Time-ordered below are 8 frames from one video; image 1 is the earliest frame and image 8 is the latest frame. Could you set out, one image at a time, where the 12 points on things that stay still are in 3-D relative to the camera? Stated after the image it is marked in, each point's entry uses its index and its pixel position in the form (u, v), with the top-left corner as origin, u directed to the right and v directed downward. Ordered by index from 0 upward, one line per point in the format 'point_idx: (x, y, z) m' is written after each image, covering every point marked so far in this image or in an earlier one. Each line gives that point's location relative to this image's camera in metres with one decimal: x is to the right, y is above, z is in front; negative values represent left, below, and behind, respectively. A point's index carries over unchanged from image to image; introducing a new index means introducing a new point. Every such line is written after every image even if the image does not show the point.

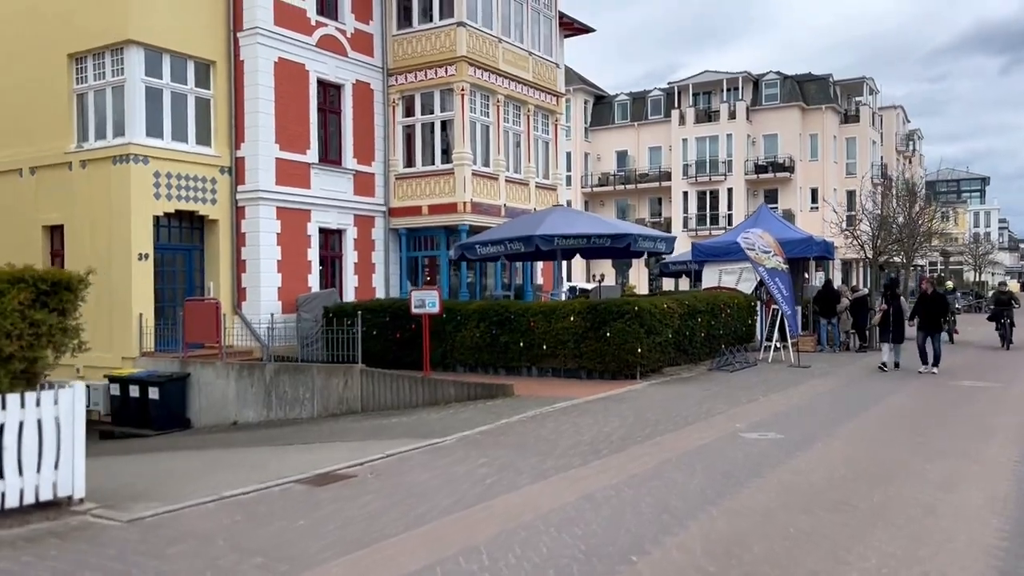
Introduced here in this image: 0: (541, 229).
0: (+0.6, +1.2, +17.4) m
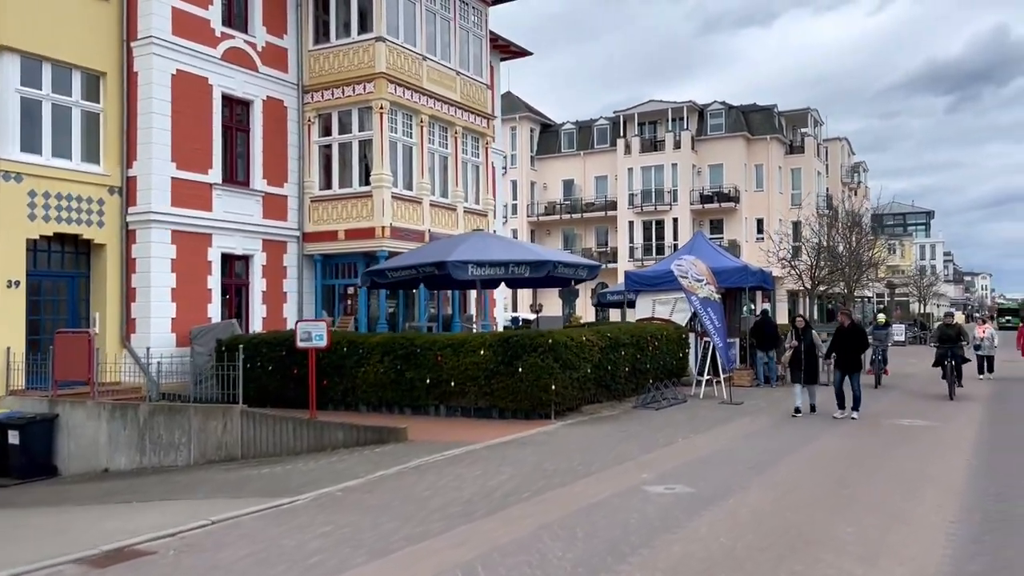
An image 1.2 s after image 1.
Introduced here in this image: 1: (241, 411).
0: (-1.1, +0.6, +16.0) m
1: (-4.4, -2.0, +13.8) m
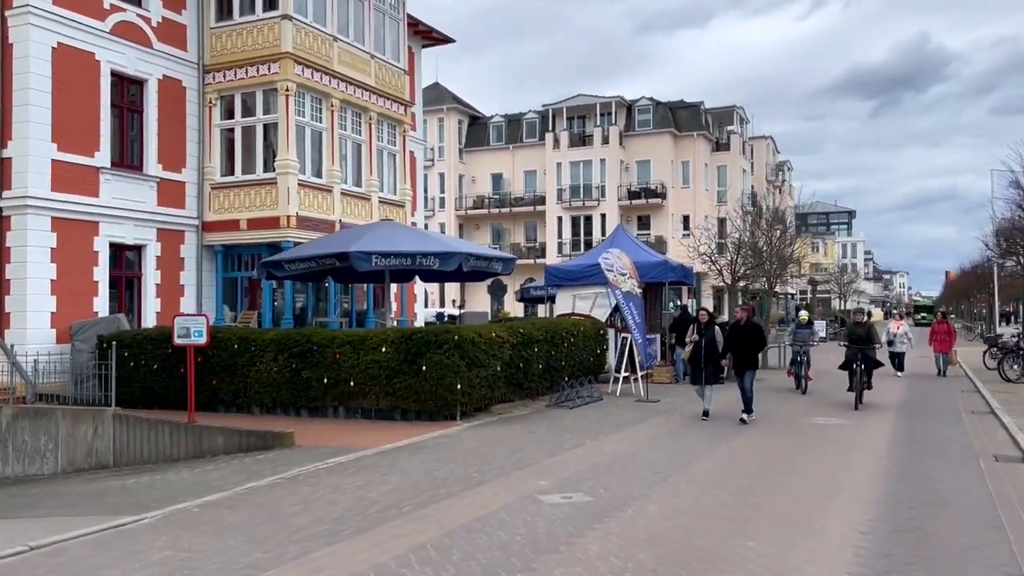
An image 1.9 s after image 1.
0: (-2.8, +0.8, +15.1) m
1: (-5.9, -1.9, +12.5) m
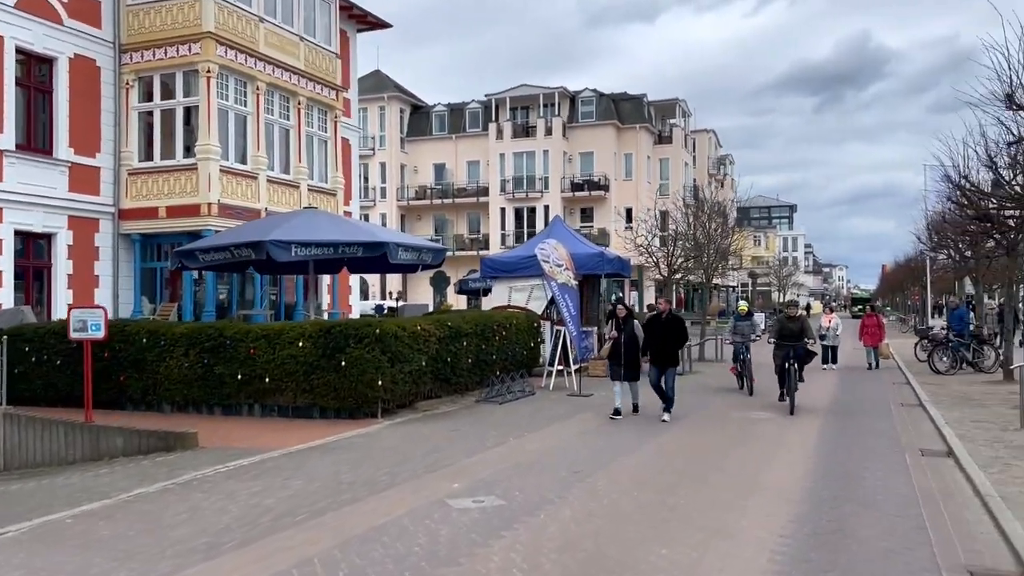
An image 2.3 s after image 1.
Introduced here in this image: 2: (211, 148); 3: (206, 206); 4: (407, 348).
0: (-4.0, +0.9, +14.4) m
1: (-7.0, -1.7, +11.7) m
2: (-6.7, +3.1, +18.9) m
3: (-6.9, +1.8, +18.9) m
4: (-1.6, -0.9, +13.1) m
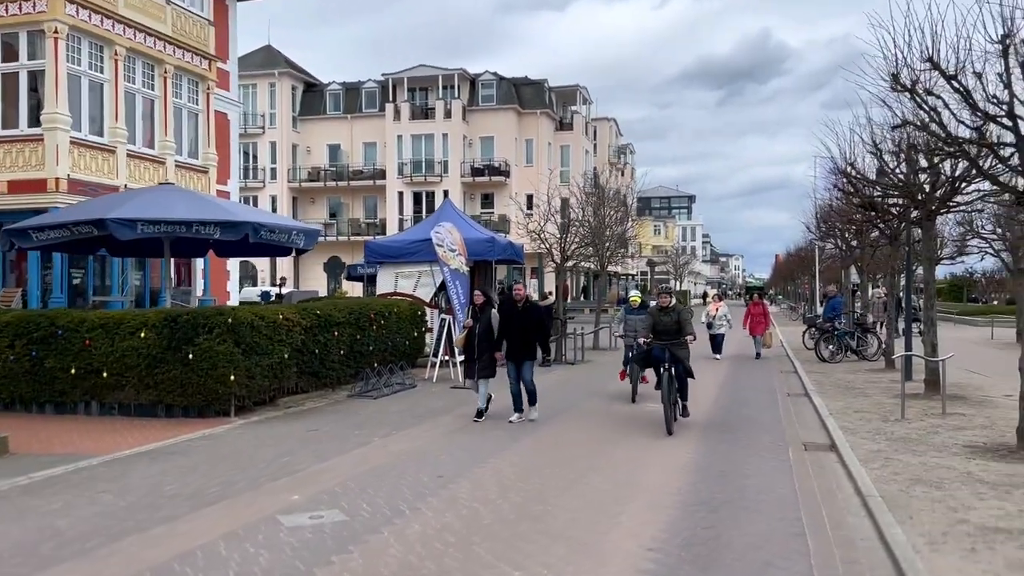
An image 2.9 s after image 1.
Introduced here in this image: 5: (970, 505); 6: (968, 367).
0: (-6.0, +1.2, +12.9) m
1: (-8.7, -1.5, +9.9) m
2: (-9.2, +3.5, +17.0) m
3: (-9.3, +2.2, +17.1) m
4: (-3.5, -0.7, +11.9) m
5: (+3.8, -1.8, +7.0) m
6: (+10.3, -1.8, +19.1) m
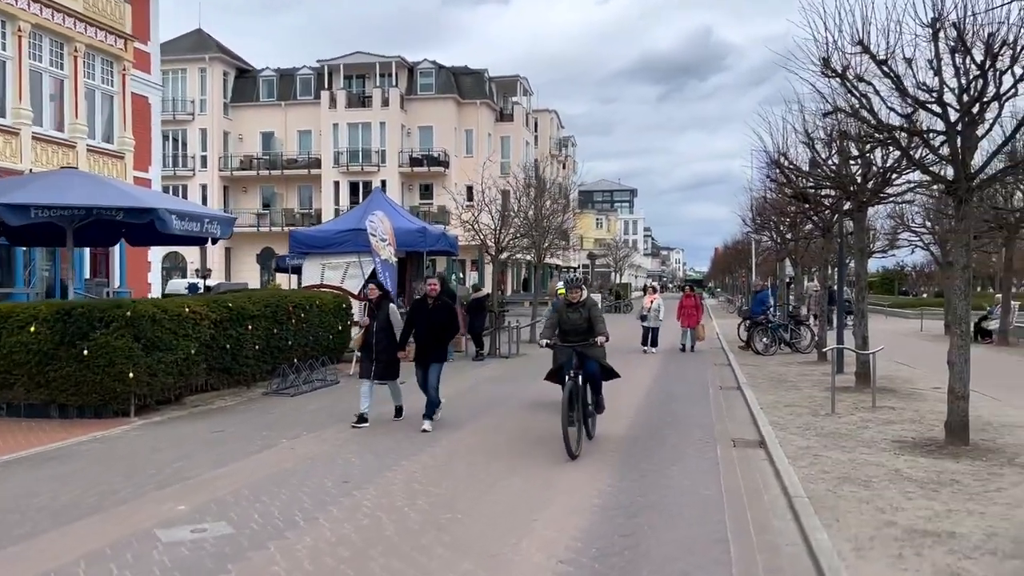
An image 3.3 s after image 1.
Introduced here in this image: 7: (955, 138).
0: (-7.1, +1.3, +11.9) m
1: (-9.5, -1.4, +8.8) m
2: (-10.5, +3.6, +15.8) m
3: (-10.6, +2.3, +15.9) m
4: (-4.5, -0.6, +11.1) m
5: (+3.0, -1.7, +6.7) m
6: (+8.8, -1.6, +19.3) m
7: (+4.6, +1.6, +8.9) m
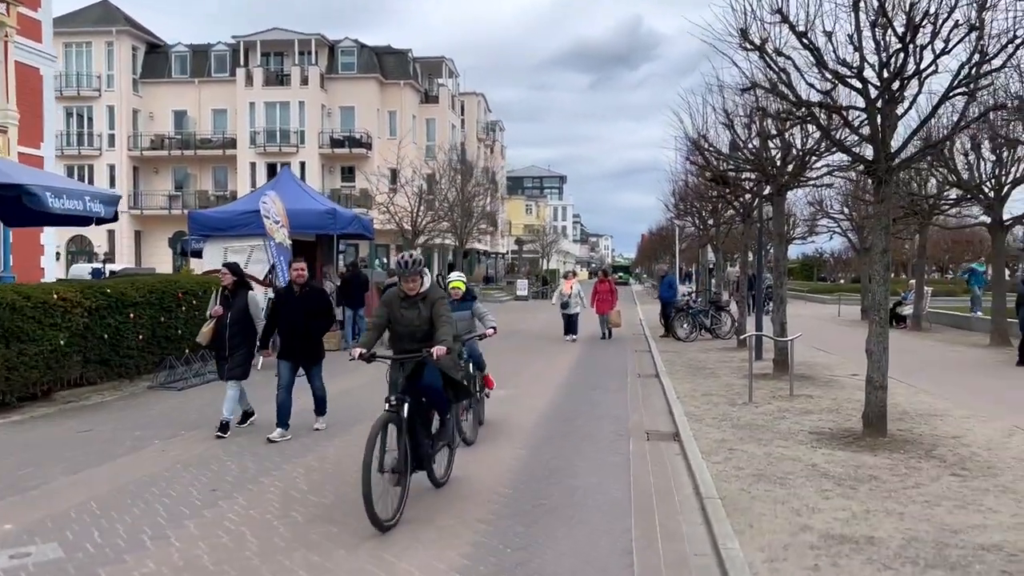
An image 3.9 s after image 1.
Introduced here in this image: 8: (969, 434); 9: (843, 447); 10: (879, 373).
0: (-8.3, +1.5, +10.6) m
1: (-10.5, -1.3, +7.3) m
2: (-12.0, +3.9, +14.2) m
3: (-12.2, +2.6, +14.2) m
4: (-5.7, -0.4, +10.0) m
5: (+2.2, -1.6, +6.2) m
6: (+6.9, -1.3, +19.2) m
7: (+3.6, +1.7, +8.5) m
8: (+4.7, -1.5, +8.6) m
9: (+3.2, -1.5, +8.2) m
10: (+3.6, -0.8, +8.4) m
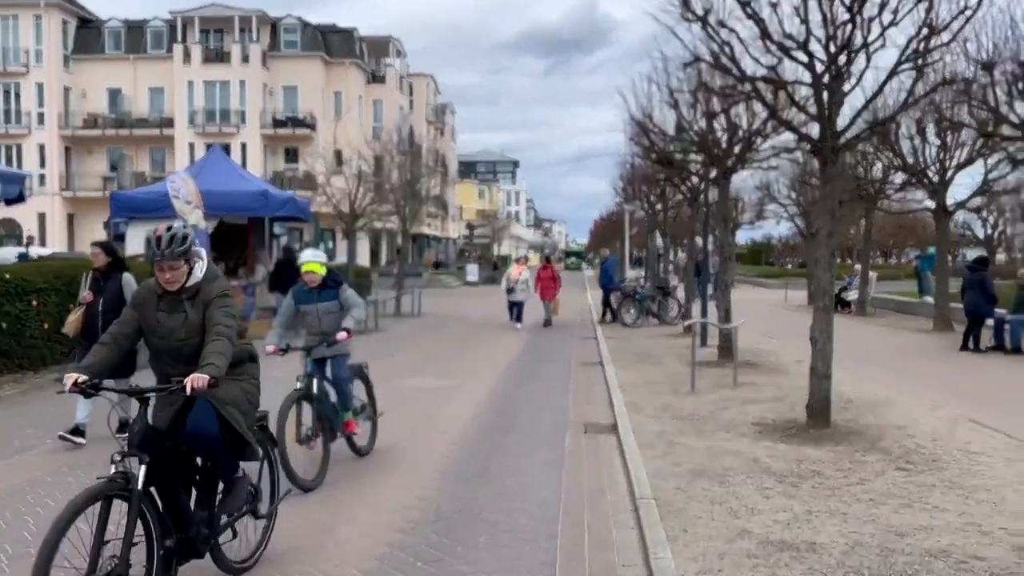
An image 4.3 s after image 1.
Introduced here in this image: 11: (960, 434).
0: (-9.1, +1.7, +9.5) m
1: (-11.1, -1.2, +6.2) m
2: (-13.0, +4.1, +12.8) m
3: (-13.1, +2.8, +12.9) m
4: (-6.4, -0.2, +9.1) m
5: (+1.7, -1.5, +5.8) m
6: (+5.6, -0.9, +19.0) m
7: (+2.9, +1.9, +8.0) m
8: (+4.0, -1.3, +8.3) m
9: (+2.5, -1.4, +7.8) m
10: (+3.0, -0.7, +8.0) m
11: (+4.2, -1.4, +7.9) m
